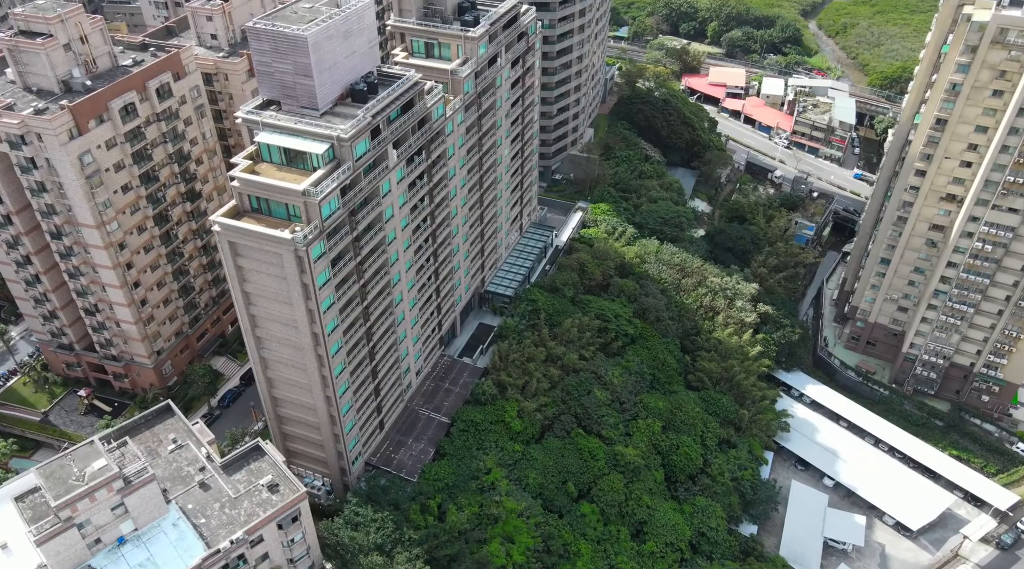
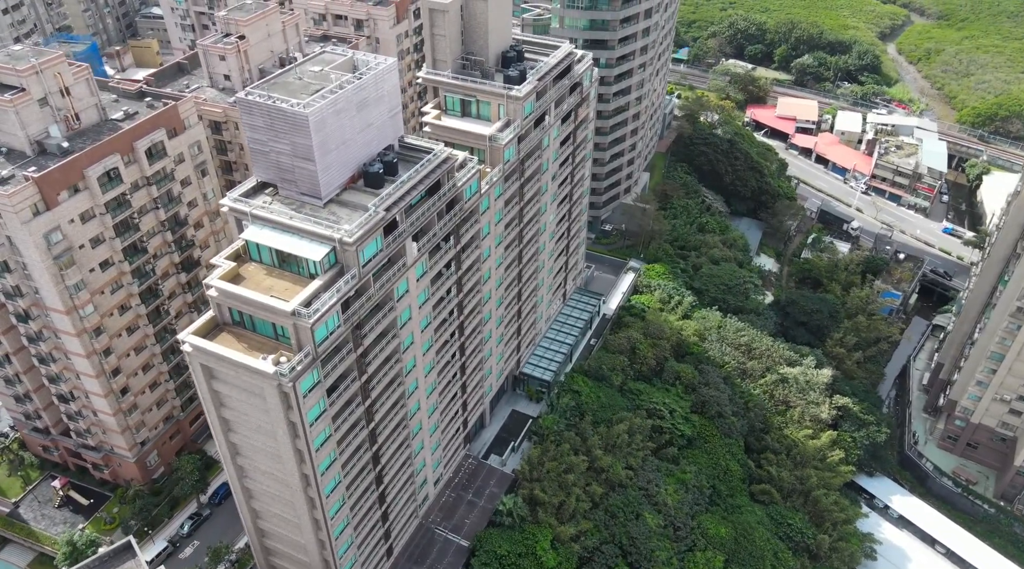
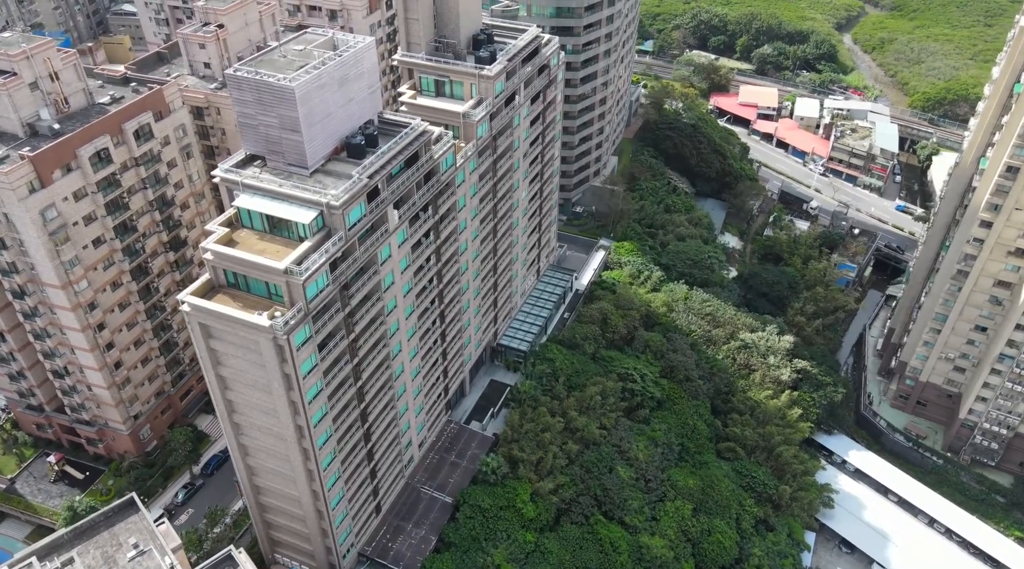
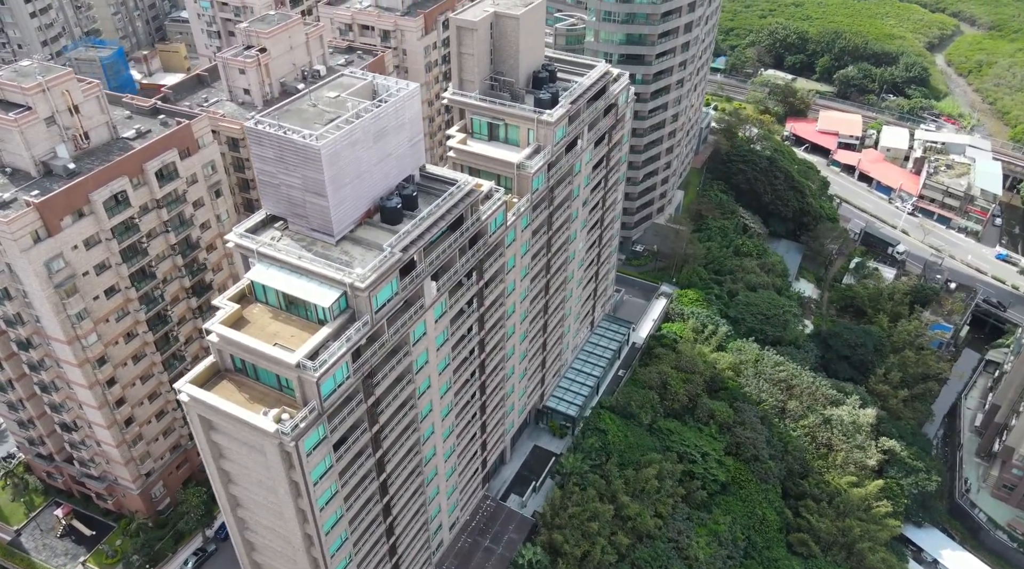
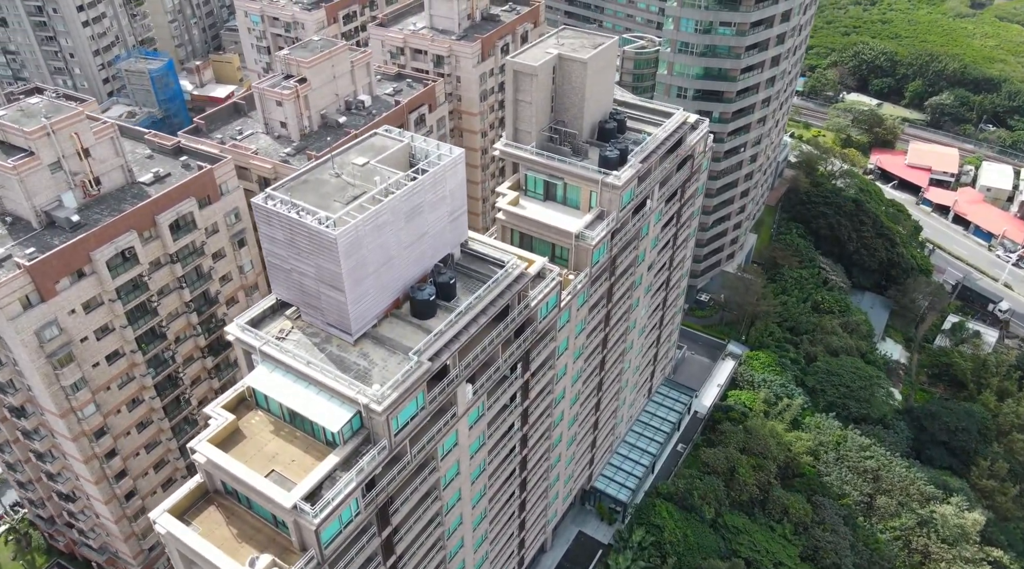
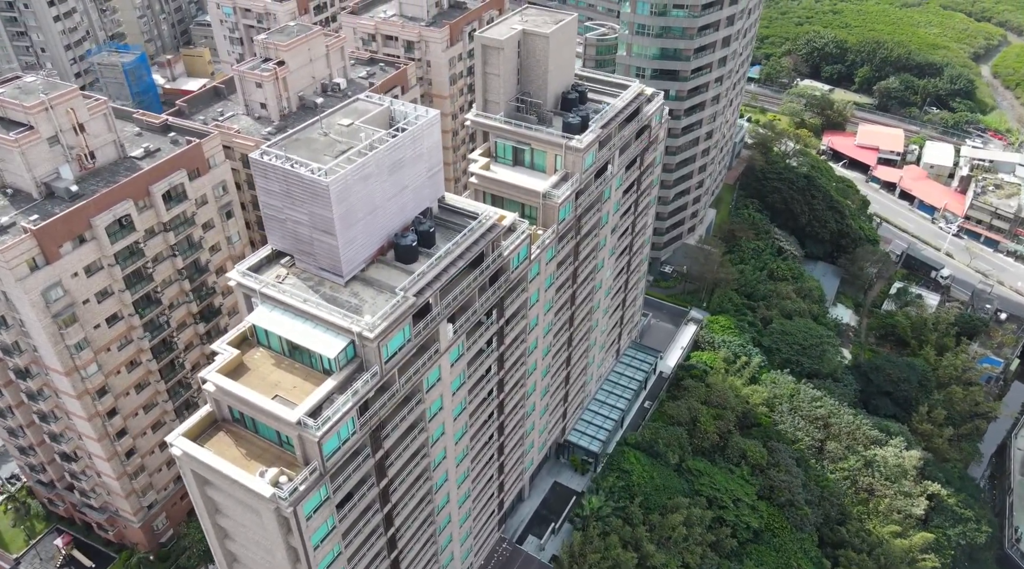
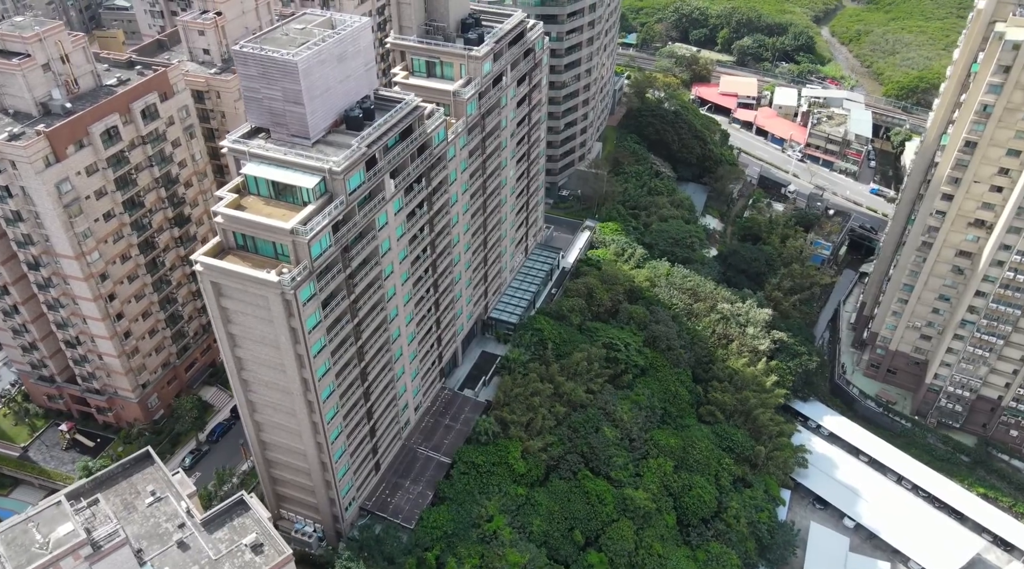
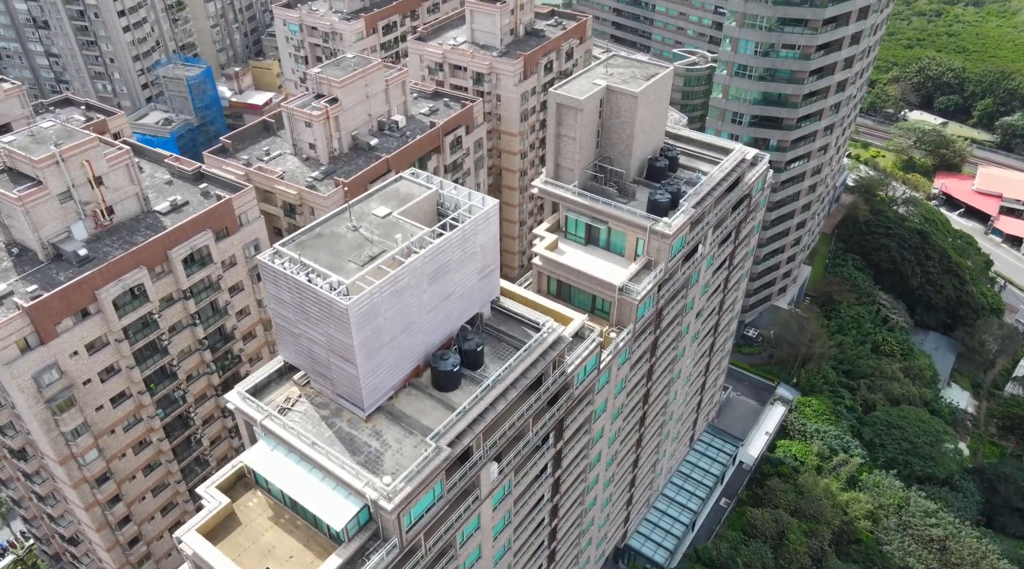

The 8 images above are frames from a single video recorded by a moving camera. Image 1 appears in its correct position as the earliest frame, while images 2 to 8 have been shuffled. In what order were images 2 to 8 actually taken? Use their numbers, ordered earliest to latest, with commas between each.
7, 3, 2, 4, 6, 5, 8
